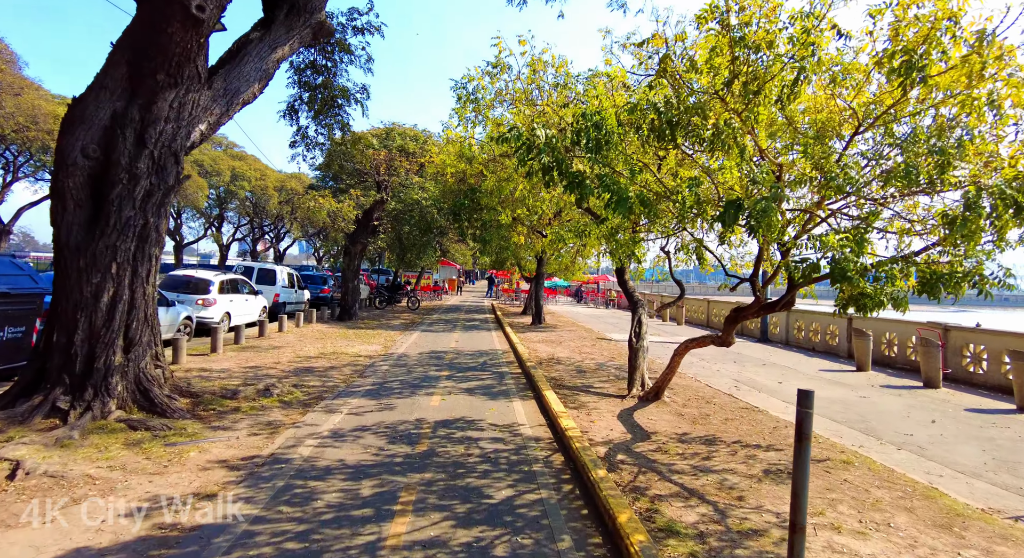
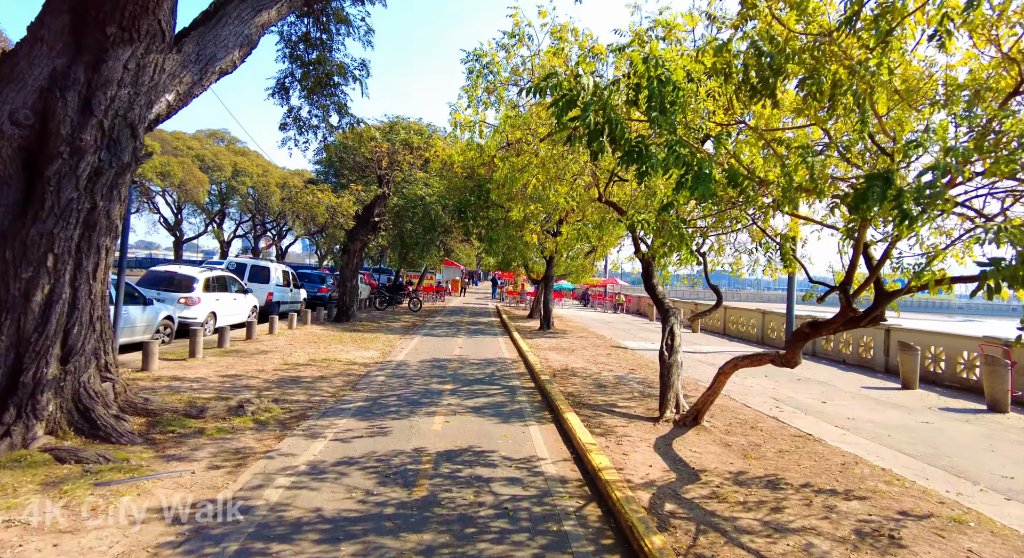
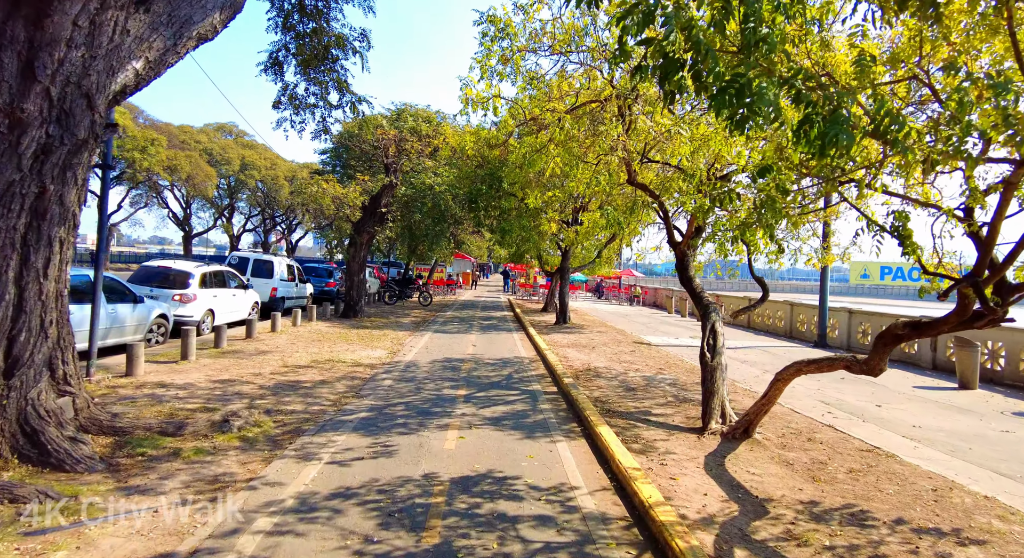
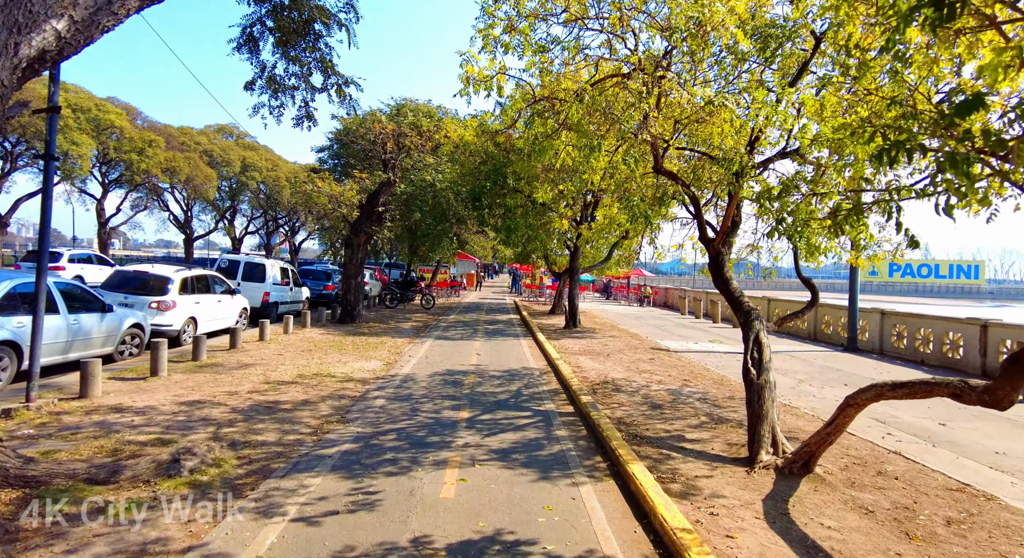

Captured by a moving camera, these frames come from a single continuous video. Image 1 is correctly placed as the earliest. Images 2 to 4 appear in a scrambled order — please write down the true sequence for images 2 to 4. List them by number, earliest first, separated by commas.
2, 3, 4
